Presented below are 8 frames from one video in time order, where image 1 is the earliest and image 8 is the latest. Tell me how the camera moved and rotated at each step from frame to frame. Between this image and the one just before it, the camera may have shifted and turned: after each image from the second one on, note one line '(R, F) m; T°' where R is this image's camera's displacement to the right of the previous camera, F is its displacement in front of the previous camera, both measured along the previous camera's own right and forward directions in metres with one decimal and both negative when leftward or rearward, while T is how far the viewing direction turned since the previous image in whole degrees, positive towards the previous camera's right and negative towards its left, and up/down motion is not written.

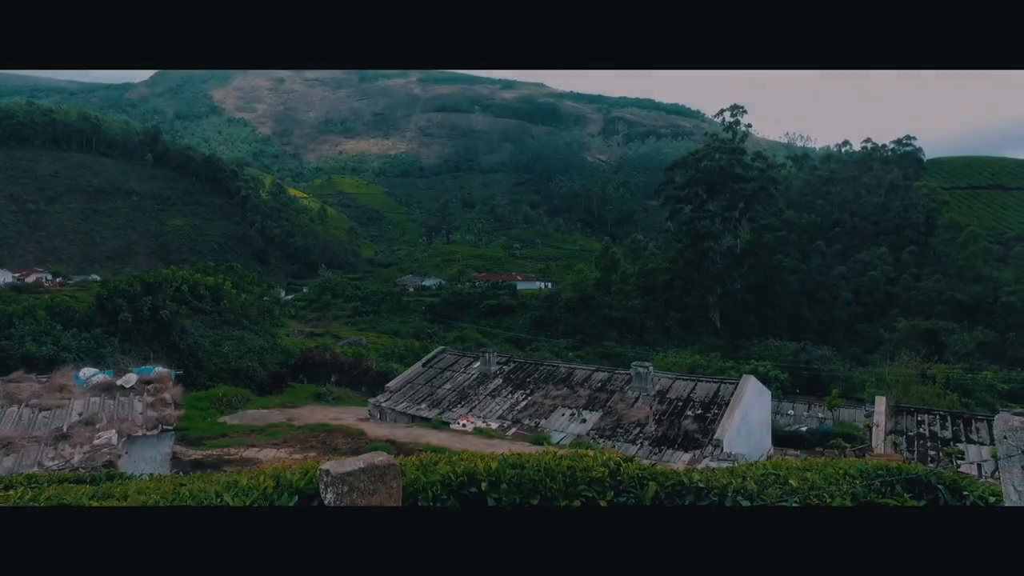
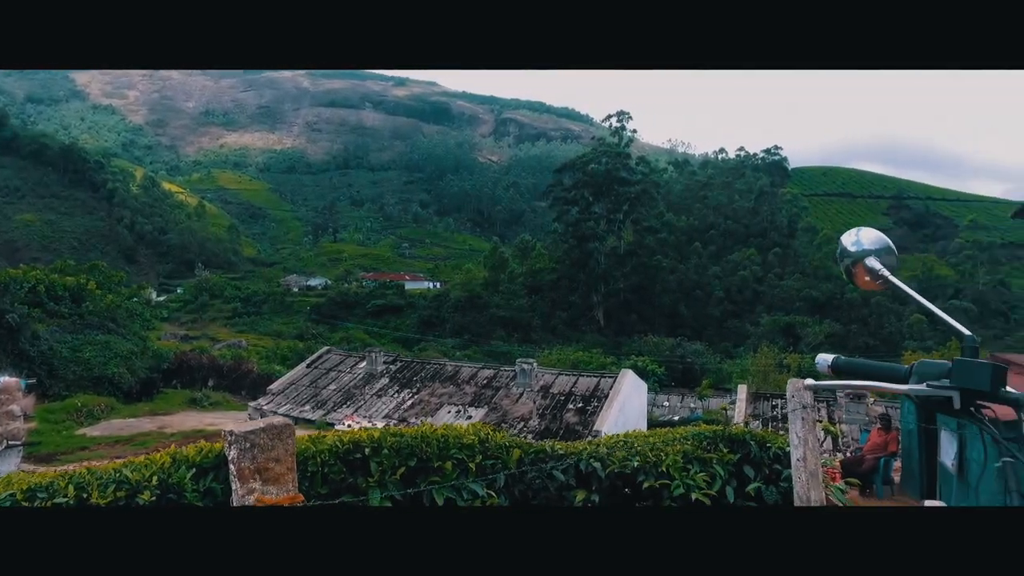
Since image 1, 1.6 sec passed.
(+0.7, 0.0) m; -6°
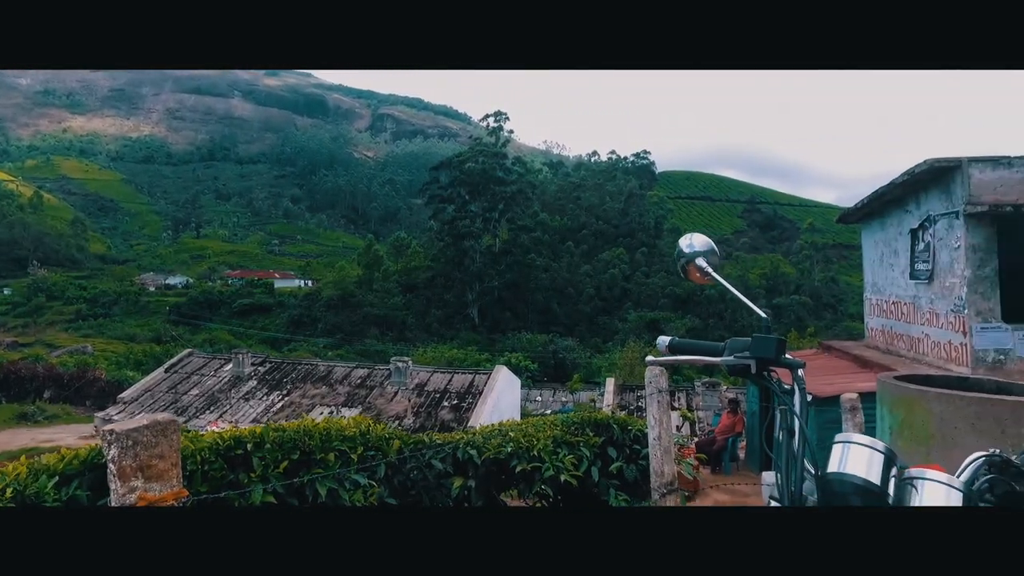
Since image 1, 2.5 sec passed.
(0.0, 0.0) m; +8°
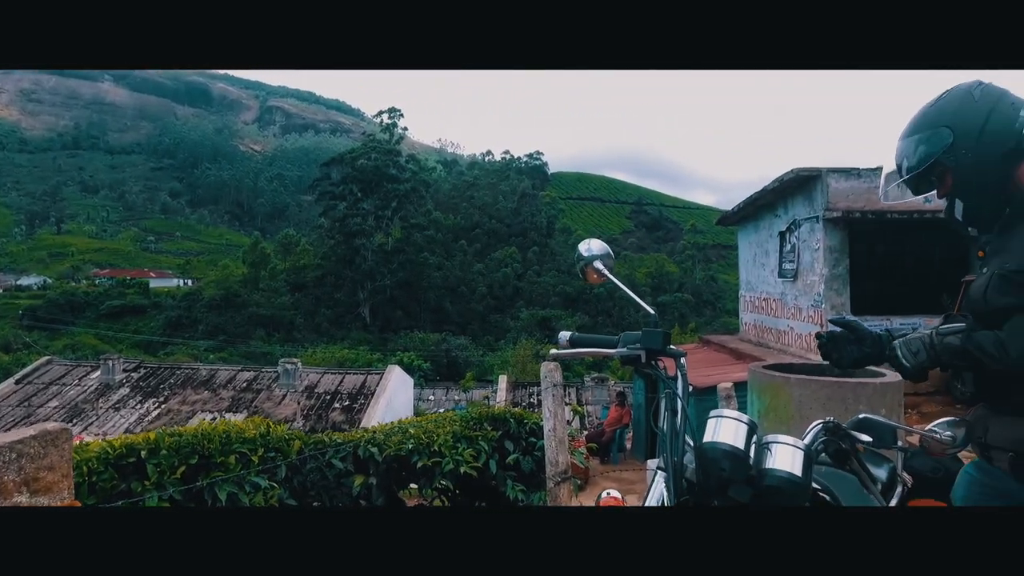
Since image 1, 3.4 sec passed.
(-1.0, -0.3) m; -1°
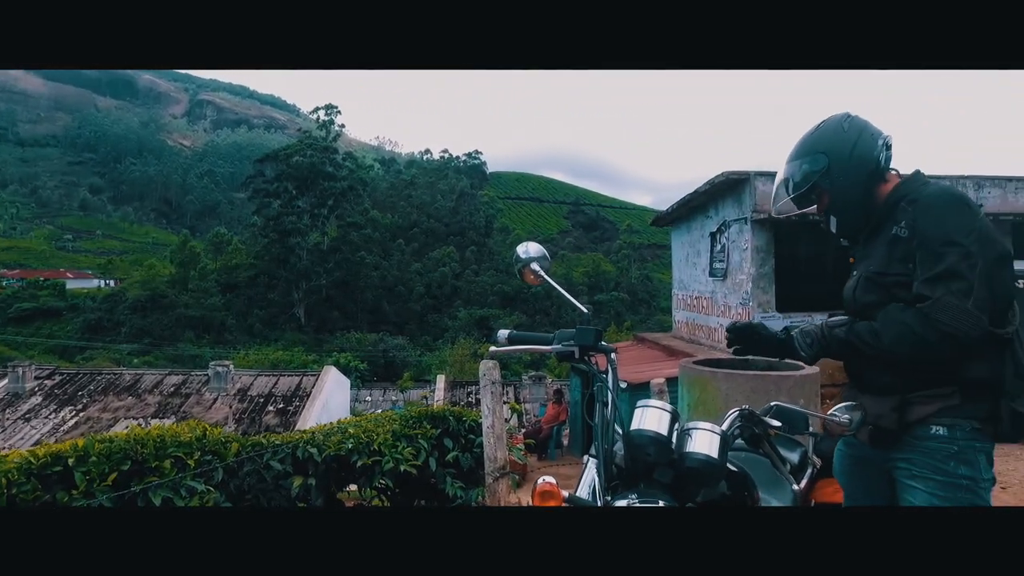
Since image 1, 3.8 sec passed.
(0.0, +0.1) m; +4°
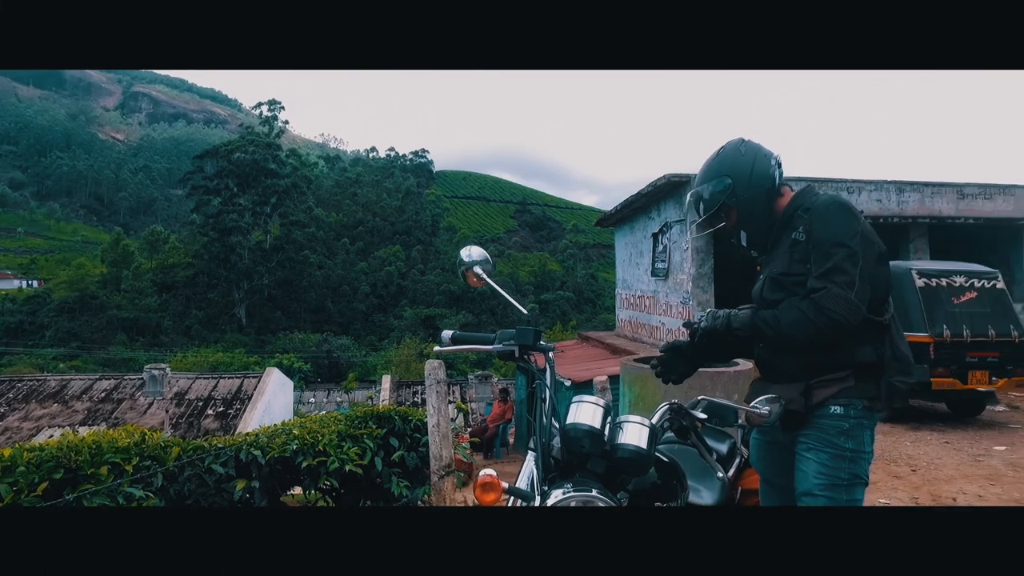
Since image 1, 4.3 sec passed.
(0.0, 0.0) m; +3°
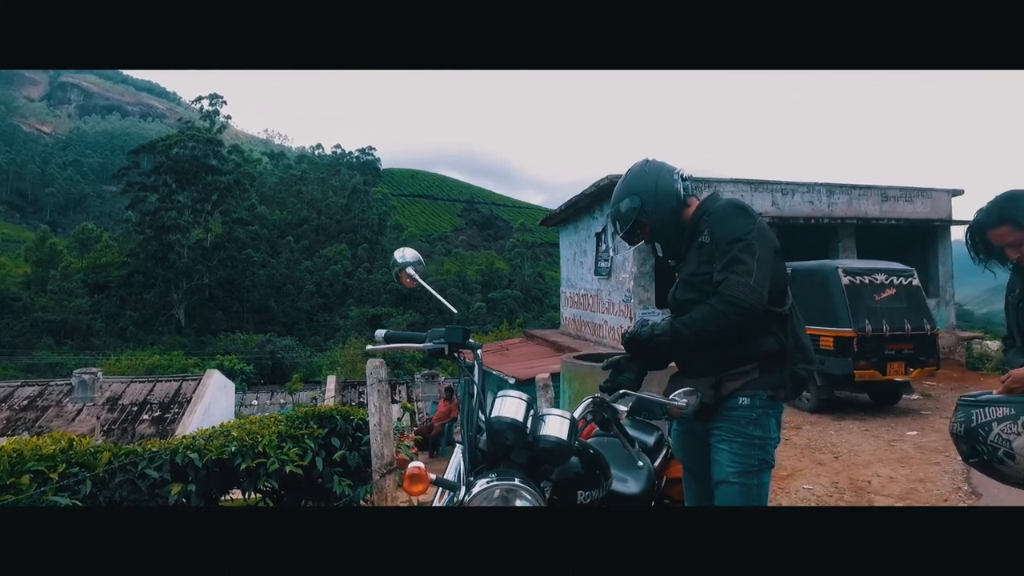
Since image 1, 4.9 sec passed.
(0.0, 0.0) m; +3°
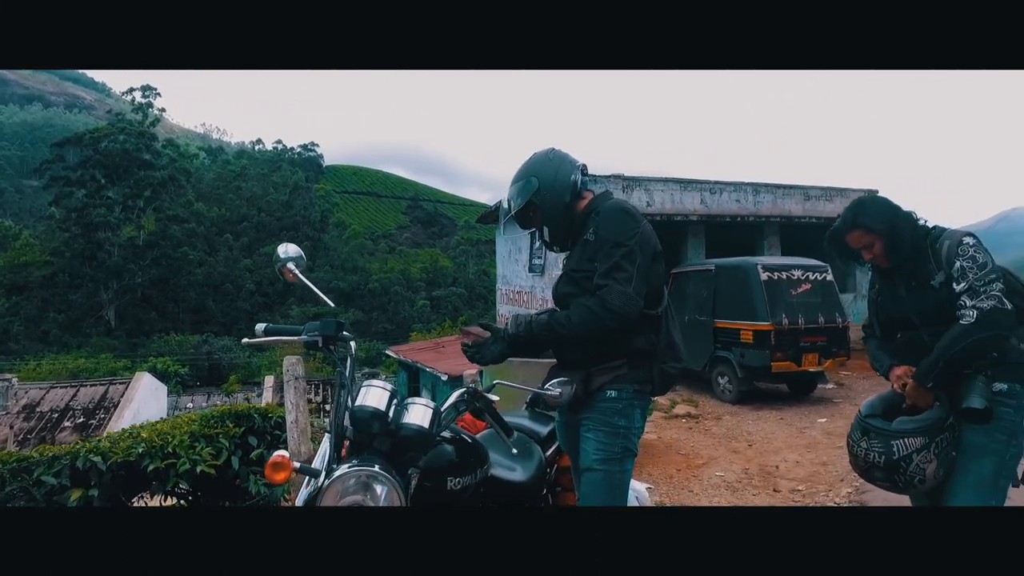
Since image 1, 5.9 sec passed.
(+0.1, 0.0) m; +4°
